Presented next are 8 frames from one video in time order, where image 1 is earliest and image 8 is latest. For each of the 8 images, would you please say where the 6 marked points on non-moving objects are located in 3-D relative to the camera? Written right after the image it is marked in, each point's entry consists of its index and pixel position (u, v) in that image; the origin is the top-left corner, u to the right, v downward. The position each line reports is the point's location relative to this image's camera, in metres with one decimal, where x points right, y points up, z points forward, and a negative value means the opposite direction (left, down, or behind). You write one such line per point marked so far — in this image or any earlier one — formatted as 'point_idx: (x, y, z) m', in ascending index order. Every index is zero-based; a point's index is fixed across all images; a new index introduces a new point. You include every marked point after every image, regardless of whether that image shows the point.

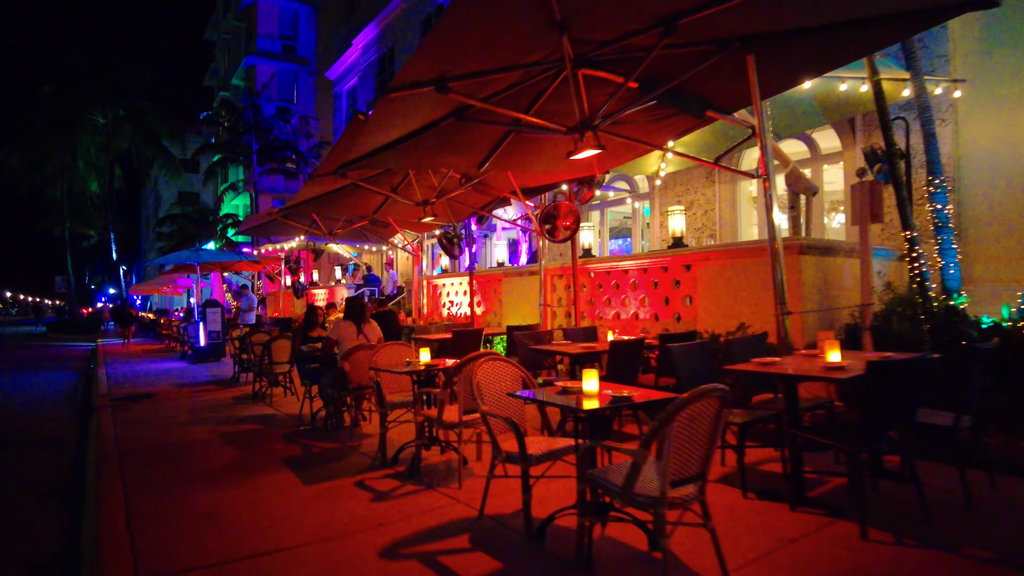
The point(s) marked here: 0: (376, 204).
0: (-2.3, +1.4, +10.7) m
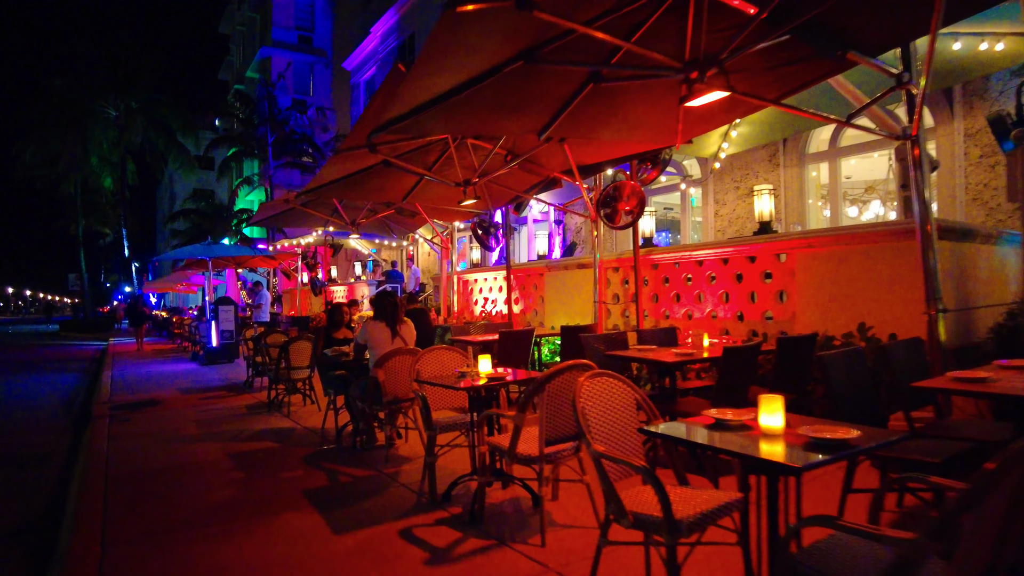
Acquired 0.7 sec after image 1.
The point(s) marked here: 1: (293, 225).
0: (-1.6, +1.5, +9.4) m
1: (-4.2, +1.3, +12.5) m
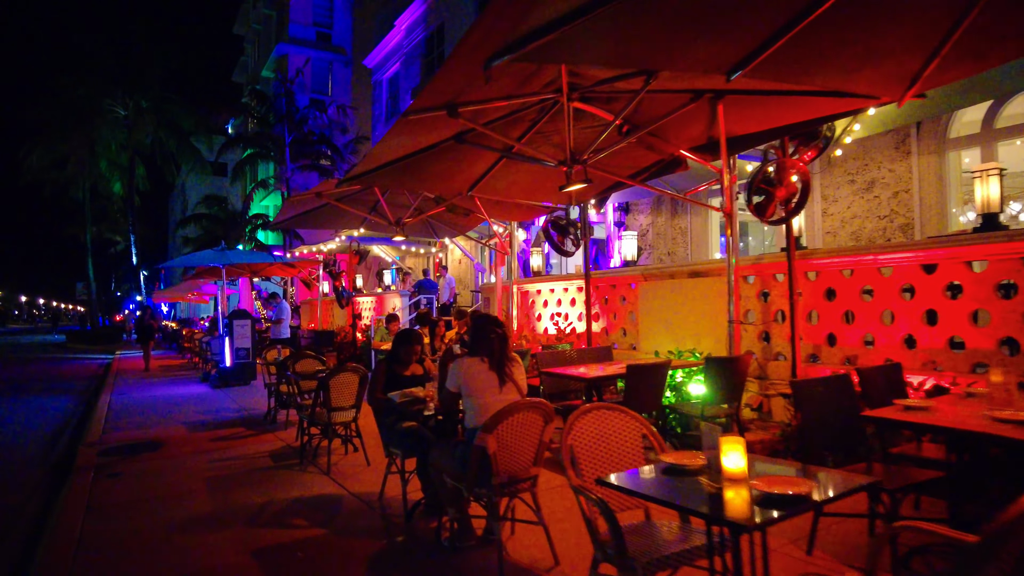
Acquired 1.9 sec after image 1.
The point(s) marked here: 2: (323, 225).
0: (-0.4, +1.3, +7.3) m
1: (-3.0, +1.1, +10.5) m
2: (-3.0, +1.1, +10.6) m
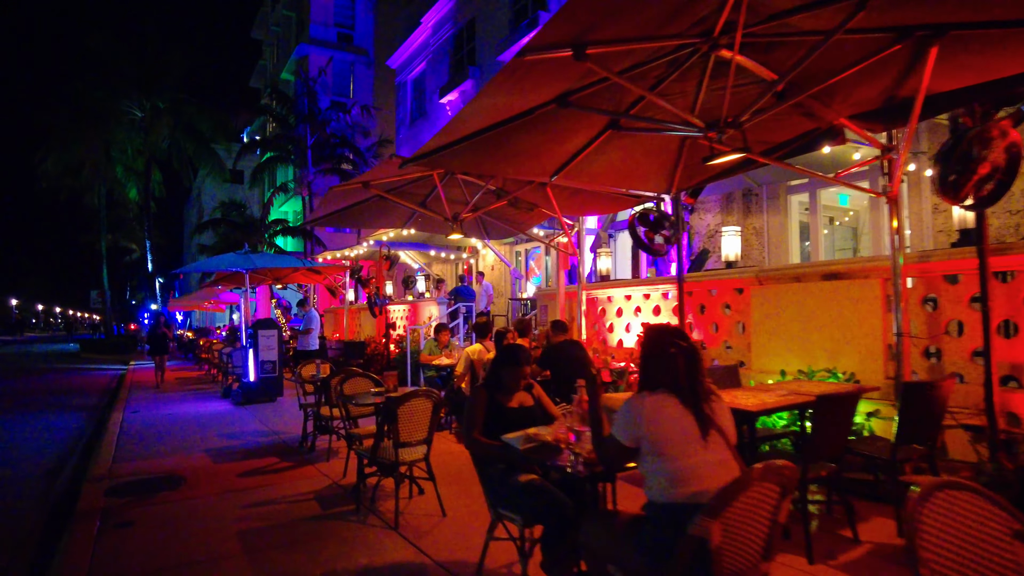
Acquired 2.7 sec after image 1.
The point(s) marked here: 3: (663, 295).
0: (+0.5, +1.3, +6.0) m
1: (-2.0, +1.0, +9.2) m
2: (-2.0, +1.0, +9.3) m
3: (+2.0, -0.1, +8.6) m
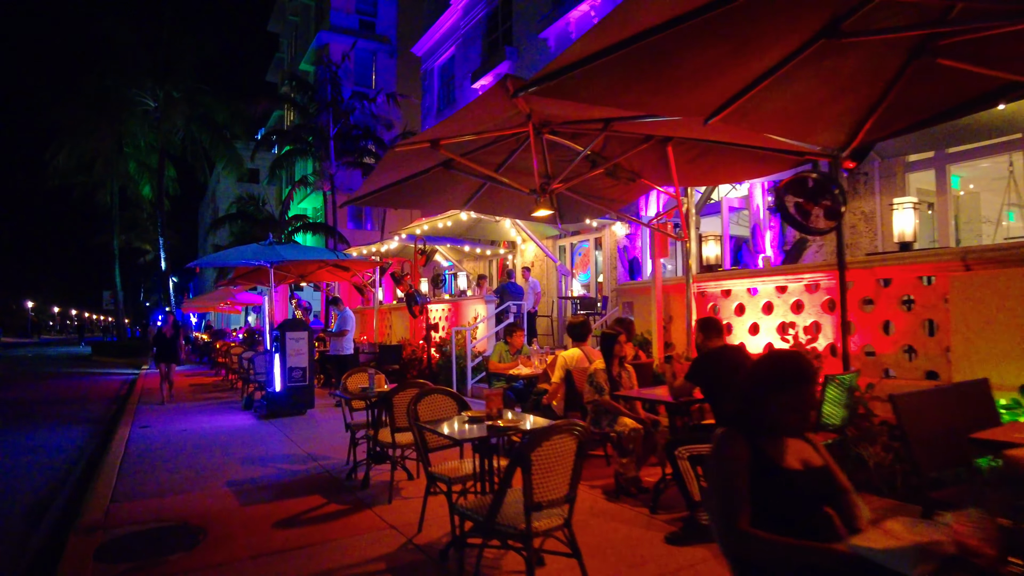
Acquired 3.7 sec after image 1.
0: (+1.5, +1.4, +4.2) m
1: (-1.0, +1.1, +7.5) m
2: (-0.9, +1.1, +7.6) m
3: (+3.1, 0.0, +6.7) m
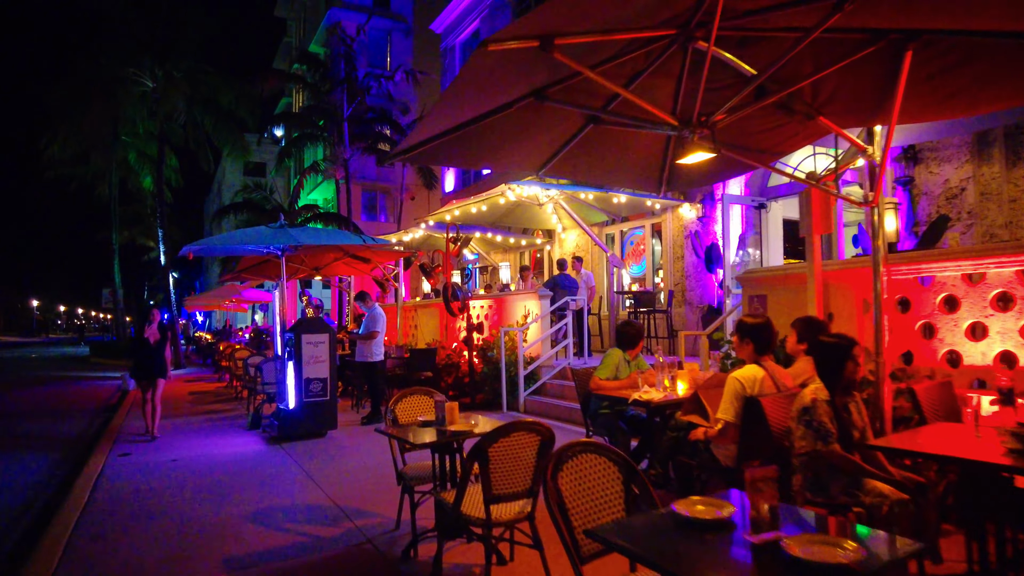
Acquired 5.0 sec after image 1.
0: (+2.4, +1.5, +2.0) m
1: (-0.1, +1.2, +5.3) m
2: (0.0, +1.2, +5.4) m
3: (+4.0, +0.1, +4.5) m
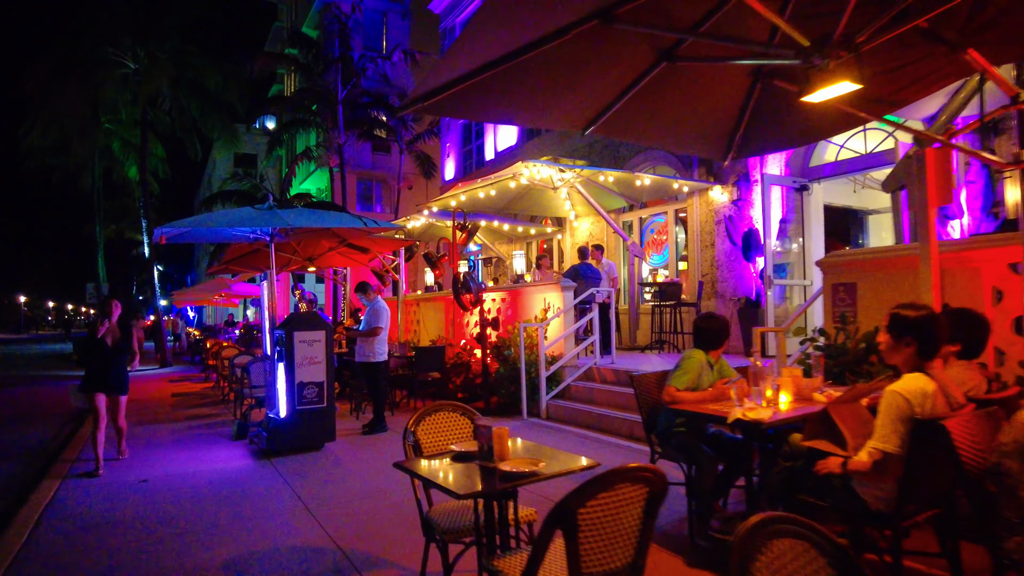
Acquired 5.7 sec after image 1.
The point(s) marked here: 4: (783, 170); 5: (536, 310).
0: (+2.8, +1.6, +0.8) m
1: (+0.3, +1.3, +4.1) m
2: (+0.3, +1.3, +4.2) m
3: (+4.3, +0.2, +3.4) m
4: (+4.7, +2.1, +11.2) m
5: (+0.4, -0.3, +10.2) m
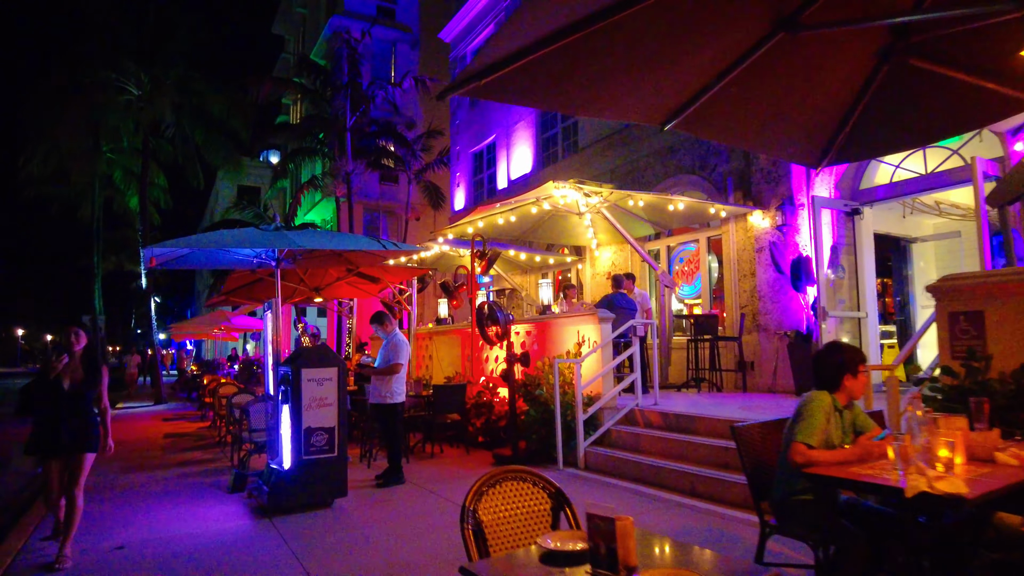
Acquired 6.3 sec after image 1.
0: (+3.2, +1.6, 0.0) m
1: (+0.7, +1.2, +3.2) m
2: (+0.7, +1.2, +3.3) m
3: (+4.7, +0.1, +2.4) m
4: (+5.1, +1.5, +10.3) m
5: (+0.8, -0.8, +9.2) m
